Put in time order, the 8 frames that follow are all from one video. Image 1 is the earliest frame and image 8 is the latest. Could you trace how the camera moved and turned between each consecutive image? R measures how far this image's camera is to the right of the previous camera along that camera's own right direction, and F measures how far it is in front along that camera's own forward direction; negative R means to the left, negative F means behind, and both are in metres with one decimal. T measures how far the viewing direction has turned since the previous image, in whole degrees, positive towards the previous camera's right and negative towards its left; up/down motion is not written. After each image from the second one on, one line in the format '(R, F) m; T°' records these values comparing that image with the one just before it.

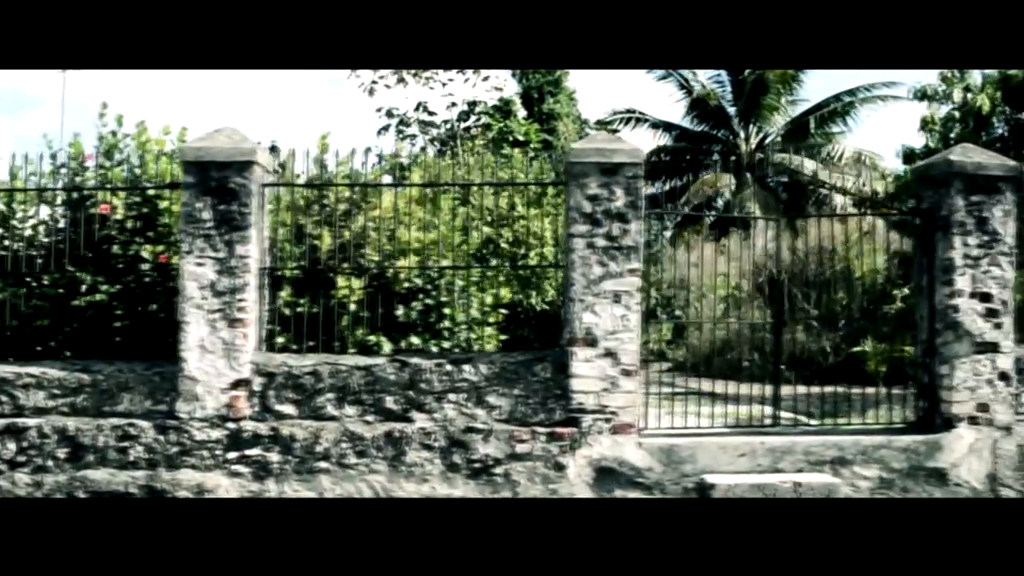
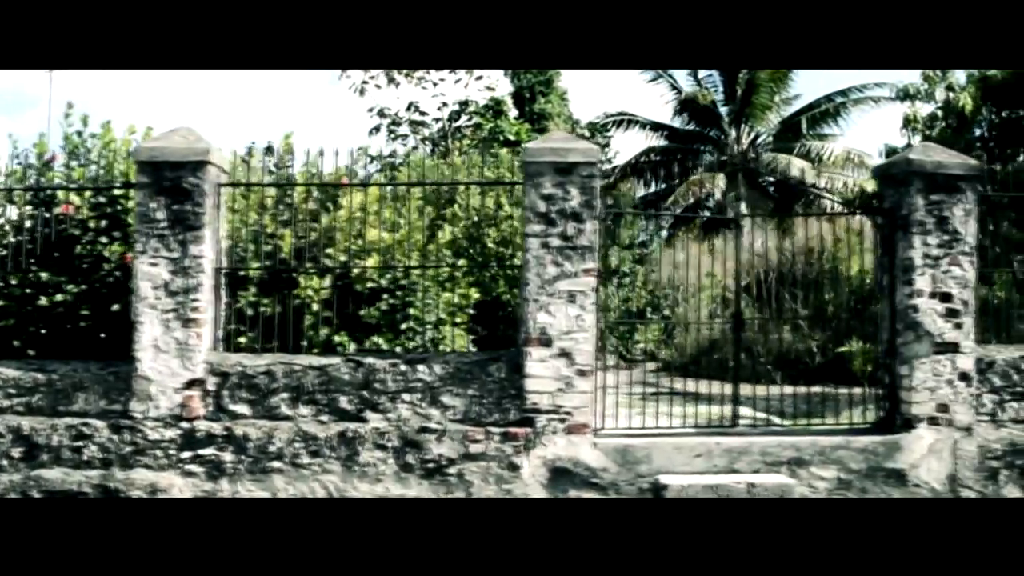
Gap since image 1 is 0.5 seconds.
(+0.3, 0.0) m; 0°
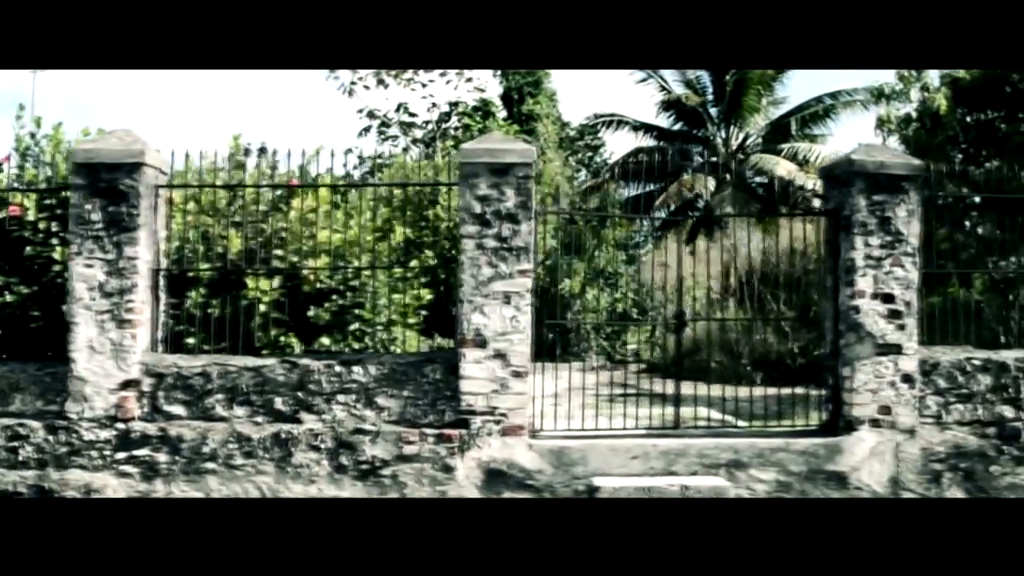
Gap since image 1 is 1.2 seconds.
(+0.5, 0.0) m; -1°
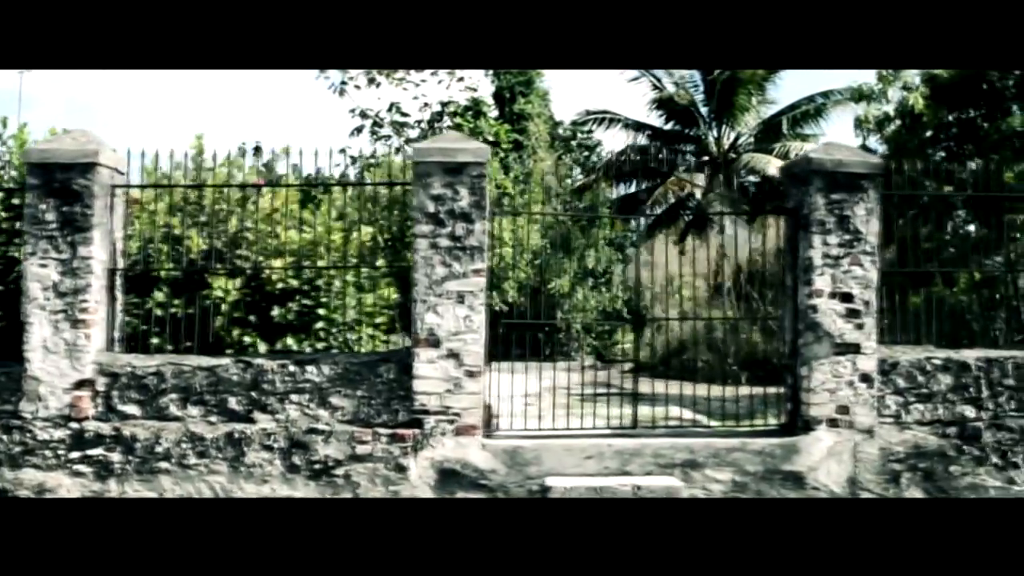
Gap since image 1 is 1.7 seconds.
(+0.3, 0.0) m; 0°
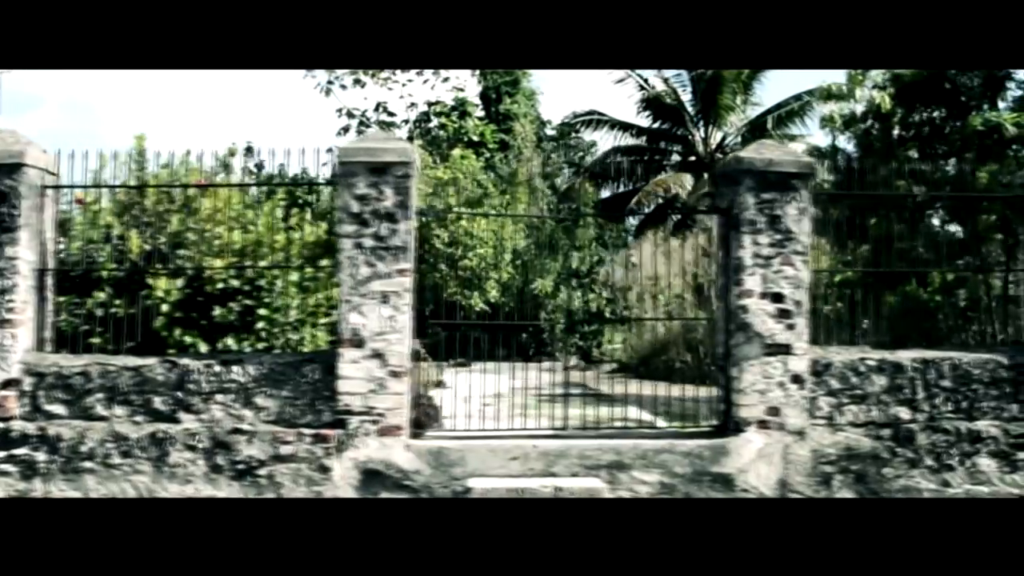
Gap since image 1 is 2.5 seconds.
(+0.5, 0.0) m; -1°
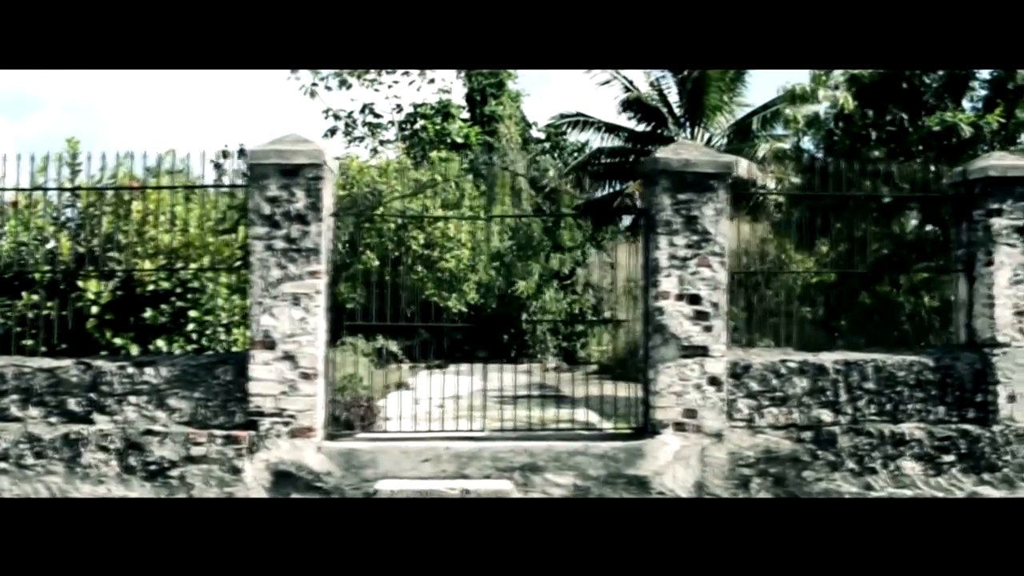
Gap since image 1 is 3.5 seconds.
(+0.6, 0.0) m; -1°
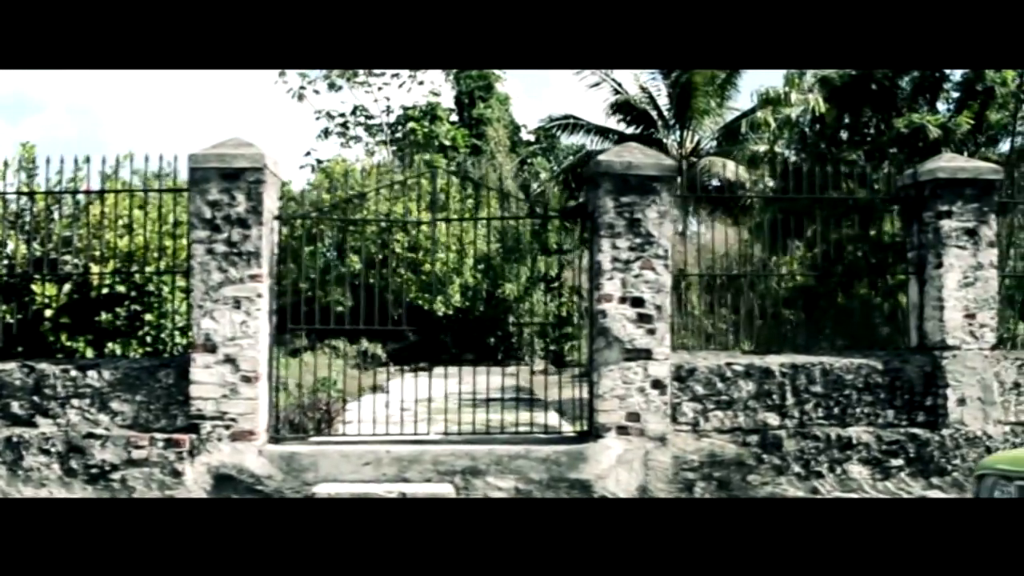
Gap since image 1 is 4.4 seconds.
(+0.4, 0.0) m; -1°
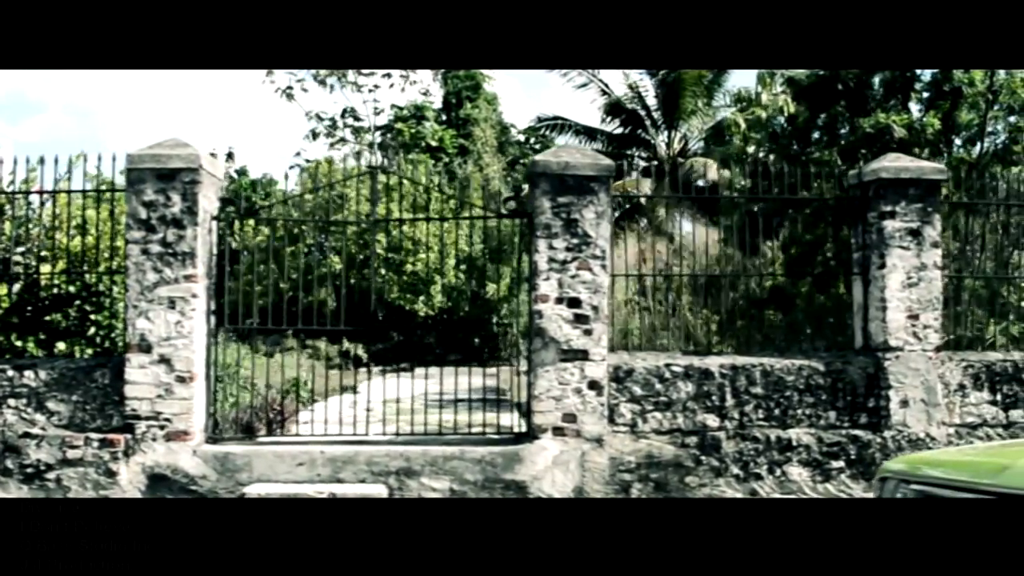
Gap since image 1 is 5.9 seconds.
(+0.5, 0.0) m; -1°
